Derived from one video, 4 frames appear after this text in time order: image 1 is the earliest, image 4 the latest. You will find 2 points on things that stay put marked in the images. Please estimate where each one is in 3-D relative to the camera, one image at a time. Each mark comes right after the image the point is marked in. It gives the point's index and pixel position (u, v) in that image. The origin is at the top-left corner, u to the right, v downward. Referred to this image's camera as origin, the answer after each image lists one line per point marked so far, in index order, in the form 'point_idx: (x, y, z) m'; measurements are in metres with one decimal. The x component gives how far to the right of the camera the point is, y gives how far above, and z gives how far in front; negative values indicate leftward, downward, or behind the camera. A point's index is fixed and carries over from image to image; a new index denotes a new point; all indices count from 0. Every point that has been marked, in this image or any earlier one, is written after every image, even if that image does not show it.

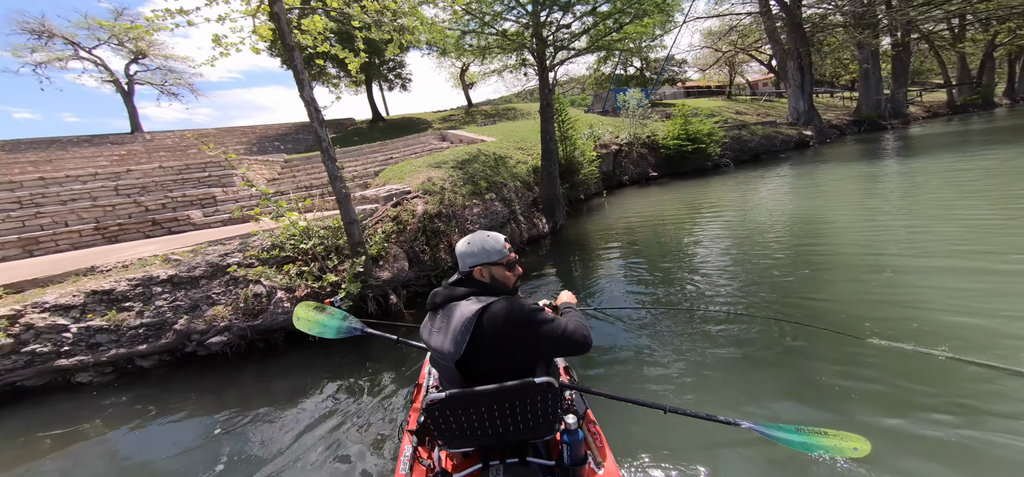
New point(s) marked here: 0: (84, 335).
0: (-5.9, -1.4, +5.6) m
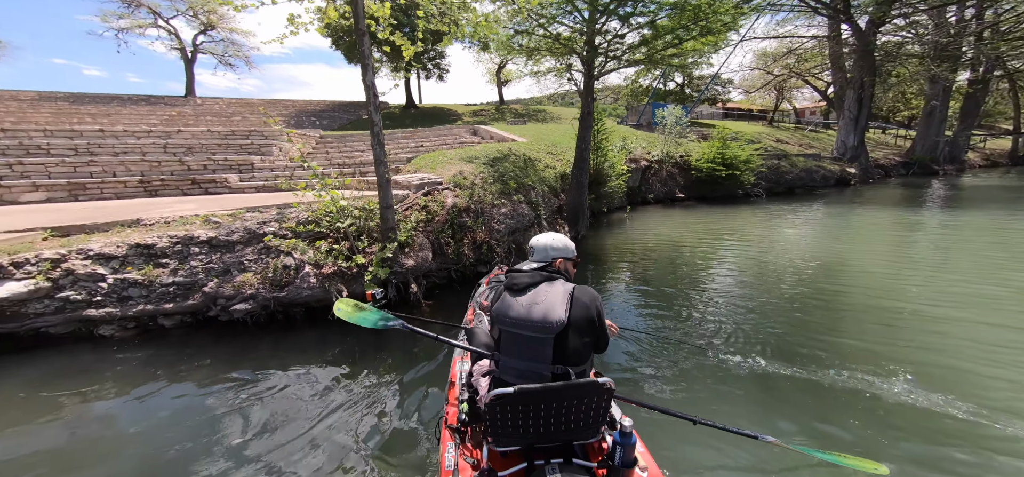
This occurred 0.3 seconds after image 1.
0: (-5.6, -0.7, +5.7) m
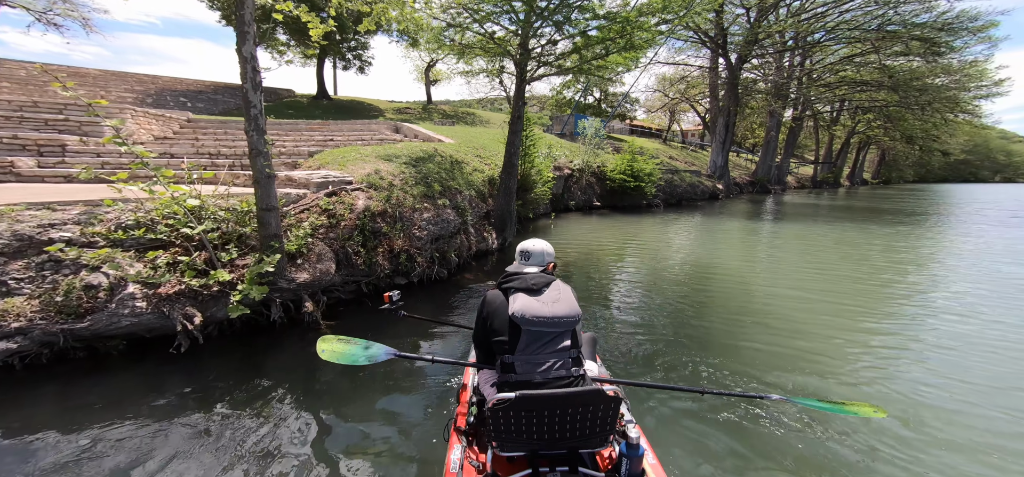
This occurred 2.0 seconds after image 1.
0: (-6.5, -0.7, +4.0) m
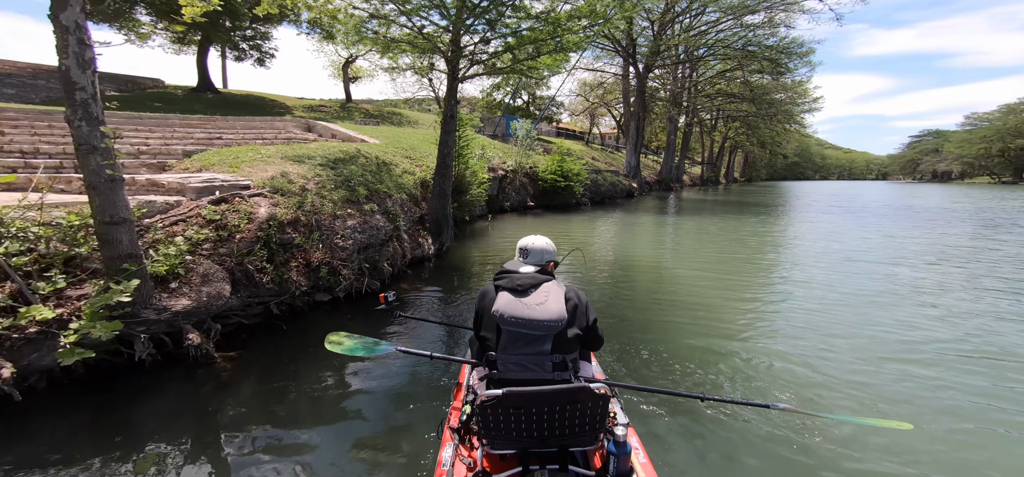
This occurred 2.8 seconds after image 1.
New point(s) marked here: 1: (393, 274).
0: (-6.8, -1.0, +2.3) m
1: (-2.3, -0.7, +7.8) m
